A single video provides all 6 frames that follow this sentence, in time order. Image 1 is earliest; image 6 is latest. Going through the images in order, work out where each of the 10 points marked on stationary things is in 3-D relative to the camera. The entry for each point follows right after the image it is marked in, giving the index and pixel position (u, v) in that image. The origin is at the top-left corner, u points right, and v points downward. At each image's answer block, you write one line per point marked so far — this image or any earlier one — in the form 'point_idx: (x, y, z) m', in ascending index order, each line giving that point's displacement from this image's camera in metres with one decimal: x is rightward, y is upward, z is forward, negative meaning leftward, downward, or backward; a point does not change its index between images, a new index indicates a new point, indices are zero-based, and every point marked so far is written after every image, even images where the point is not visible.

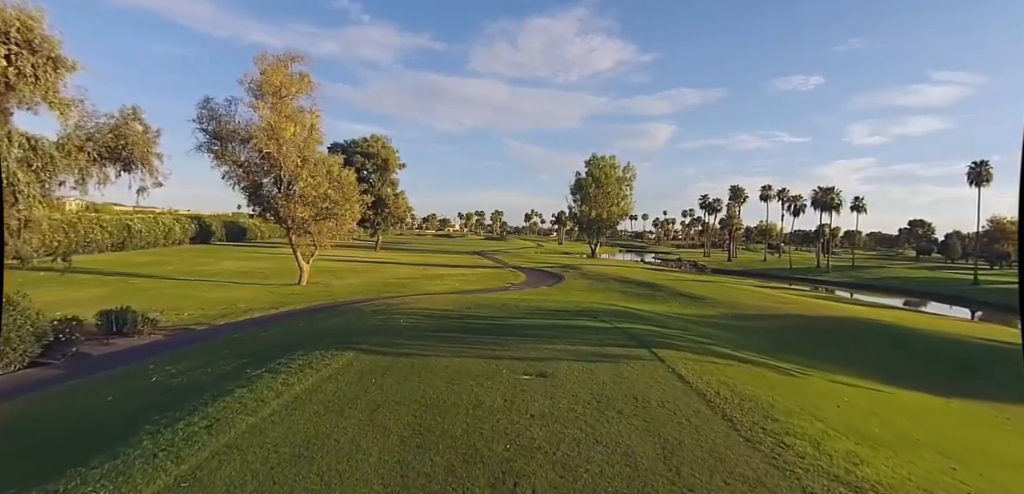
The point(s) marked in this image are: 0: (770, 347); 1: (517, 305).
0: (+6.8, -2.7, +12.9) m
1: (+0.2, -1.8, +15.0) m
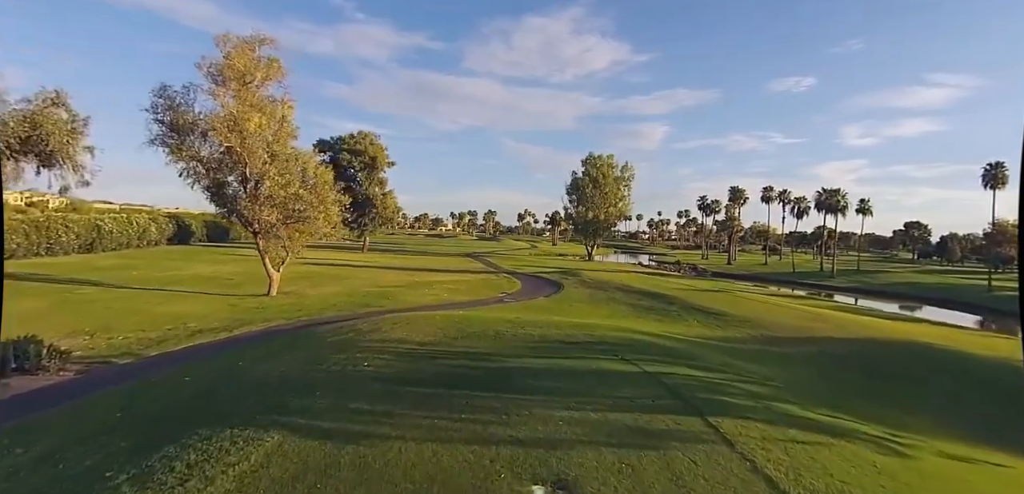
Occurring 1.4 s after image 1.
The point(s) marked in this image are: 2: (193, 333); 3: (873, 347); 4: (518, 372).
0: (+6.8, -3.1, +10.3) m
1: (+0.1, -2.2, +12.3) m
2: (-10.4, -2.8, +15.9) m
3: (+12.5, -3.5, +16.8) m
4: (+0.1, -2.2, +8.7) m
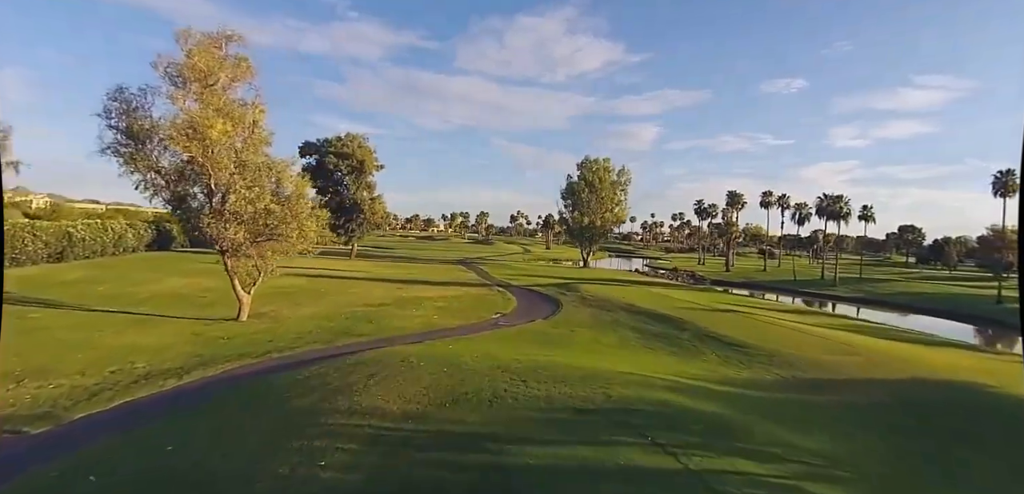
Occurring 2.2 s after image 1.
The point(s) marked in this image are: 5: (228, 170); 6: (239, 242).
0: (+6.8, -3.9, +8.3) m
1: (+0.1, -3.0, +10.2) m
2: (-10.5, -3.7, +13.6) m
3: (+12.4, -4.4, +14.9) m
4: (+0.2, -3.1, +6.5) m
5: (-11.4, +3.1, +19.6) m
6: (-11.2, +0.2, +20.0) m
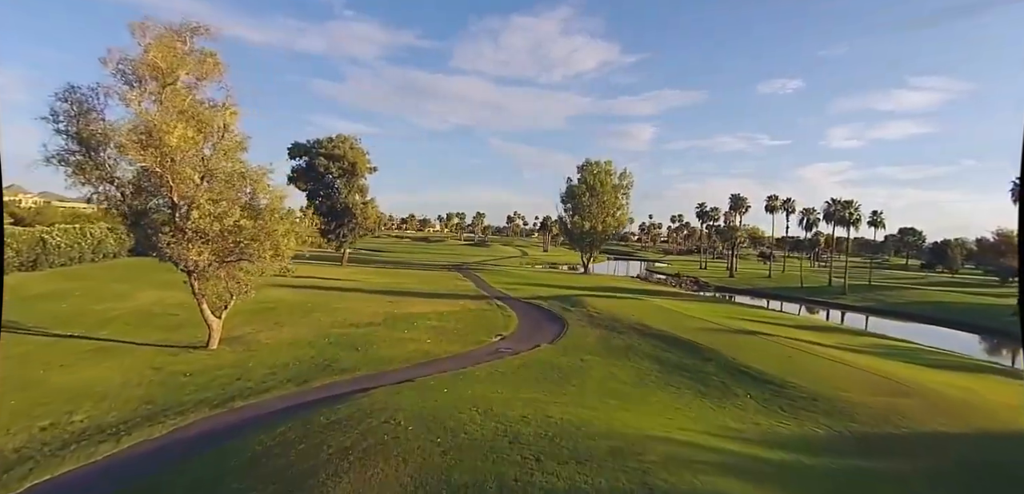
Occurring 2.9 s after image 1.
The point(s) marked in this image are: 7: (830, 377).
0: (+7.0, -4.8, +6.0) m
1: (+0.3, -3.8, +7.9) m
2: (-10.3, -4.5, +11.2) m
3: (+12.6, -5.2, +12.7) m
4: (+0.4, -3.9, +4.3) m
5: (-11.3, +2.3, +17.2) m
6: (-11.1, -0.5, +17.6) m
7: (+12.0, -4.8, +18.4) m
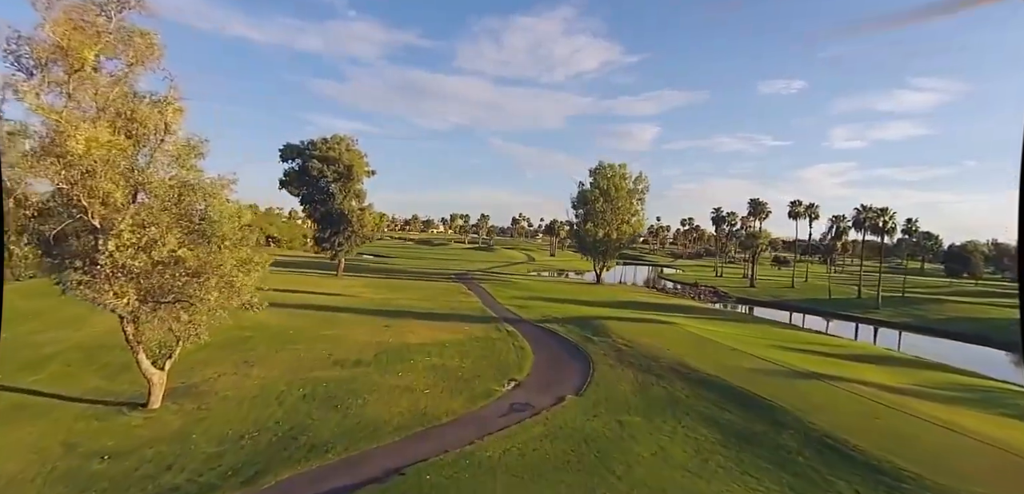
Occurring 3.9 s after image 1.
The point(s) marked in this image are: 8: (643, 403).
0: (+7.6, -5.8, +1.9) m
1: (+0.8, -4.9, +3.8) m
2: (-9.7, -5.5, +7.2) m
3: (+13.2, -6.3, +8.5) m
4: (+0.9, -5.0, +0.2) m
5: (-10.7, +1.3, +13.2) m
6: (-10.4, -1.6, +13.6) m
7: (+12.7, -5.9, +14.2) m
8: (+4.6, -5.5, +17.0) m
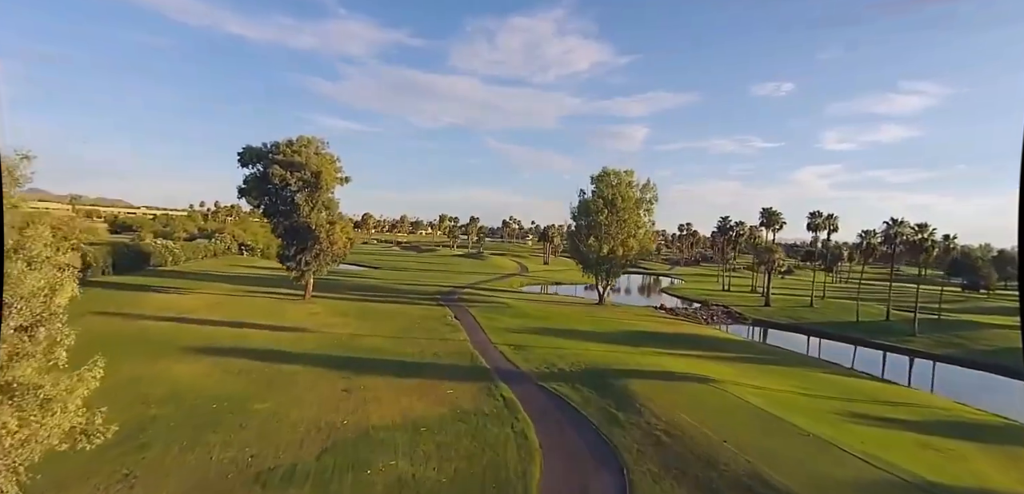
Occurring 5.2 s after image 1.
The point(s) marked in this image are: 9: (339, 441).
0: (+8.0, -7.8, -4.4) m
1: (+1.2, -6.8, -2.7) m
2: (-9.4, -7.4, +0.5) m
3: (+13.5, -8.3, +2.3) m
4: (+1.4, -6.9, -6.3) m
5: (-10.4, -0.6, +6.5) m
6: (-10.2, -3.5, +6.9) m
7: (+12.8, -7.9, +8.0) m
8: (+4.7, -7.4, +10.6) m
9: (-6.1, -6.9, +17.1) m
